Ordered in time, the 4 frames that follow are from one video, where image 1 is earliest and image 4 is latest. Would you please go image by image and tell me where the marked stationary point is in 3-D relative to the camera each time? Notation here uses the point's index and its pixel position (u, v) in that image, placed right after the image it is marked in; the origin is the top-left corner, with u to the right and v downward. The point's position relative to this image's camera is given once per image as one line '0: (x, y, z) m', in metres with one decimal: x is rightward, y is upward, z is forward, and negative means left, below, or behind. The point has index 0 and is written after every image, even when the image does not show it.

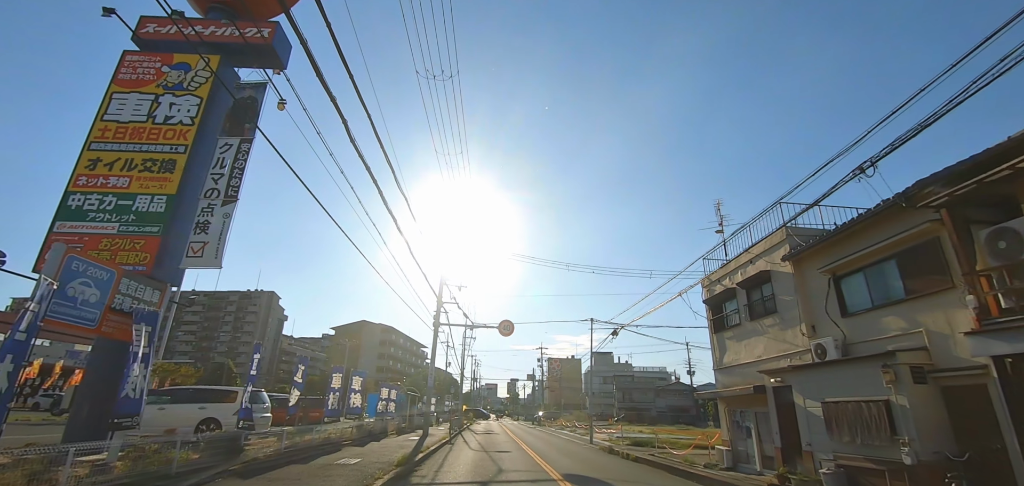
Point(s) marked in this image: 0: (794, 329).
0: (+5.6, -1.7, +9.2) m
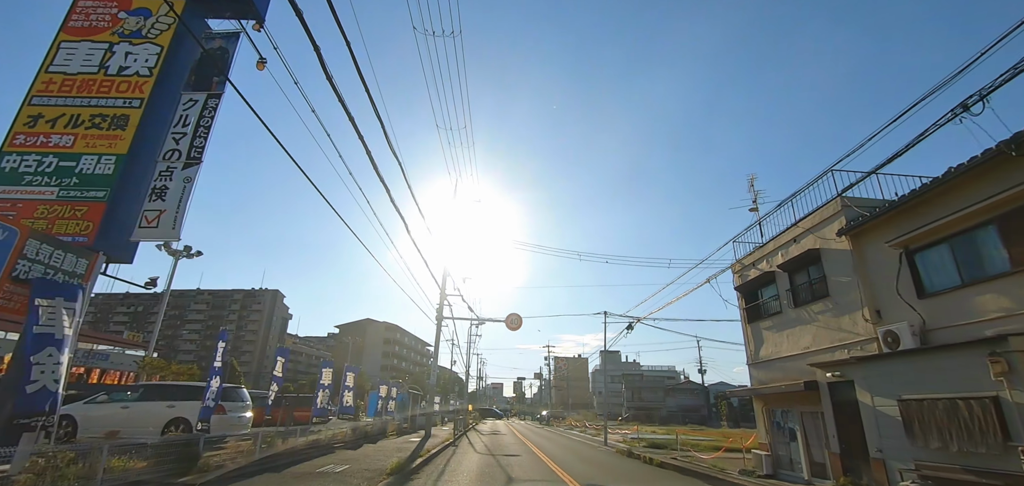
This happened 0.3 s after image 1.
0: (+5.8, -1.2, +7.9) m
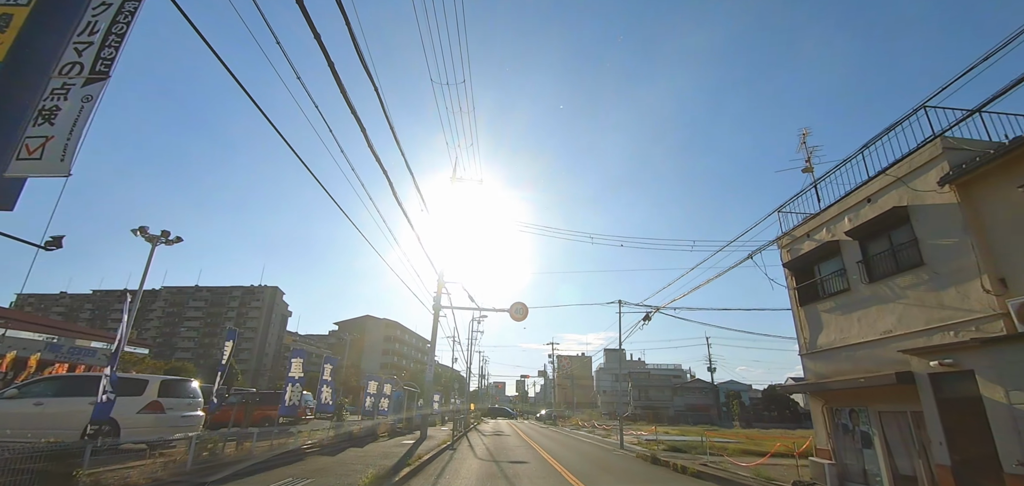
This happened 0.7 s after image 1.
0: (+5.9, -0.6, +6.1) m
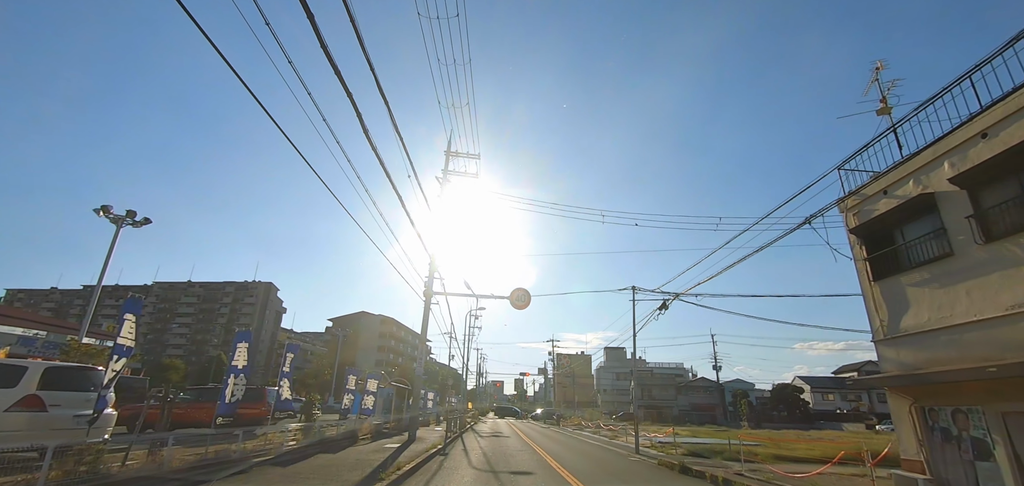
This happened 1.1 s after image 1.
0: (+6.0, +0.1, +4.2) m
